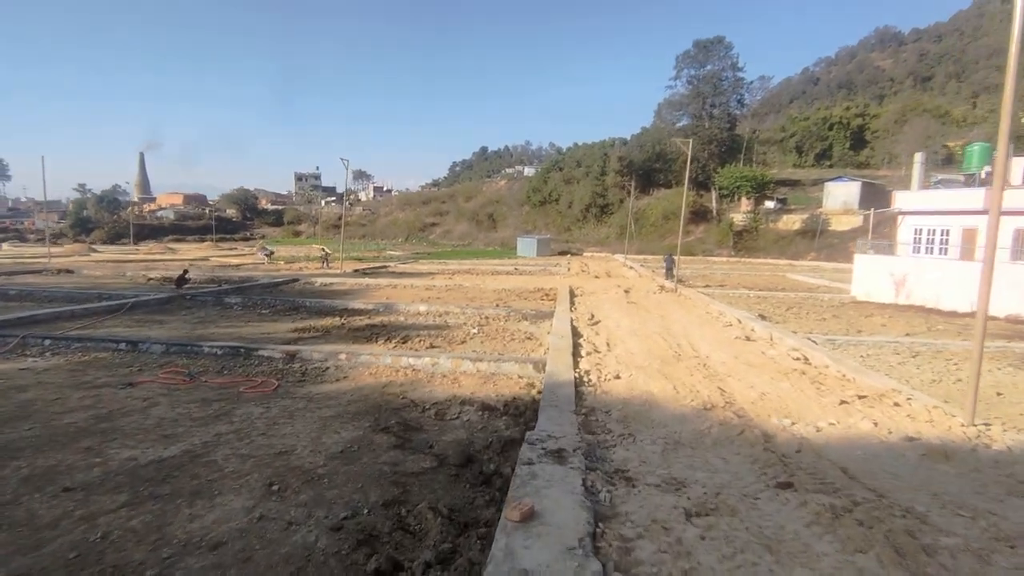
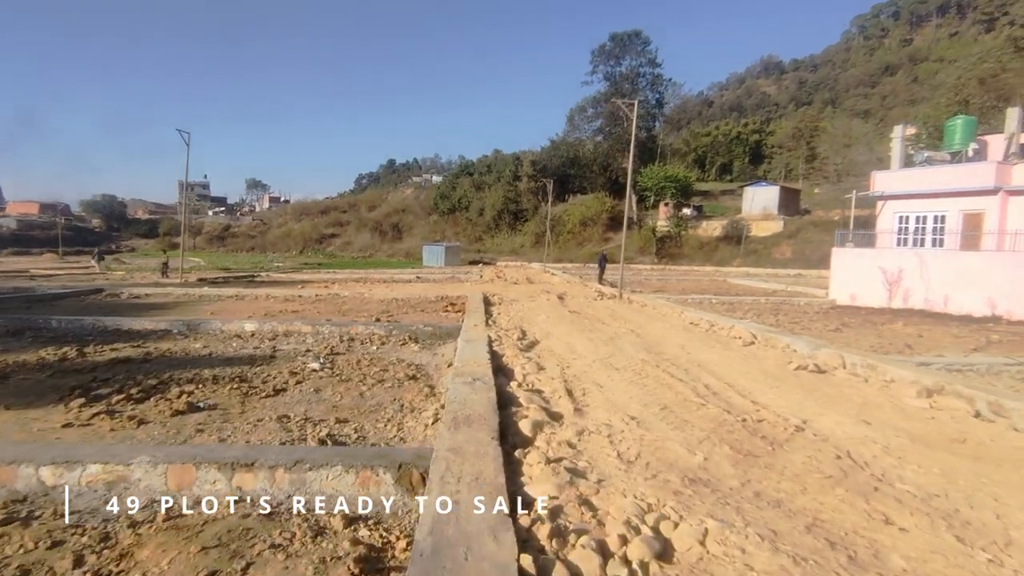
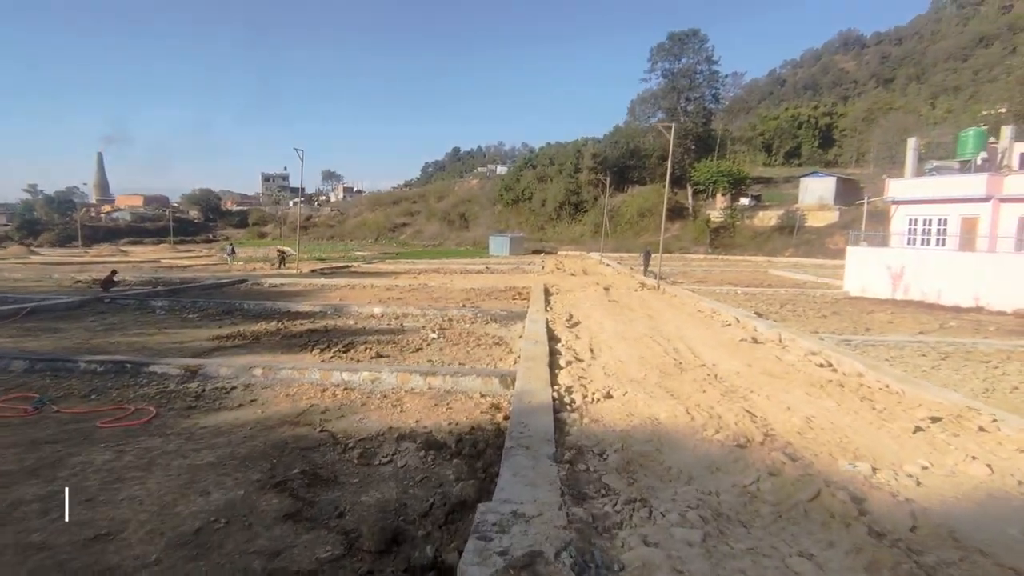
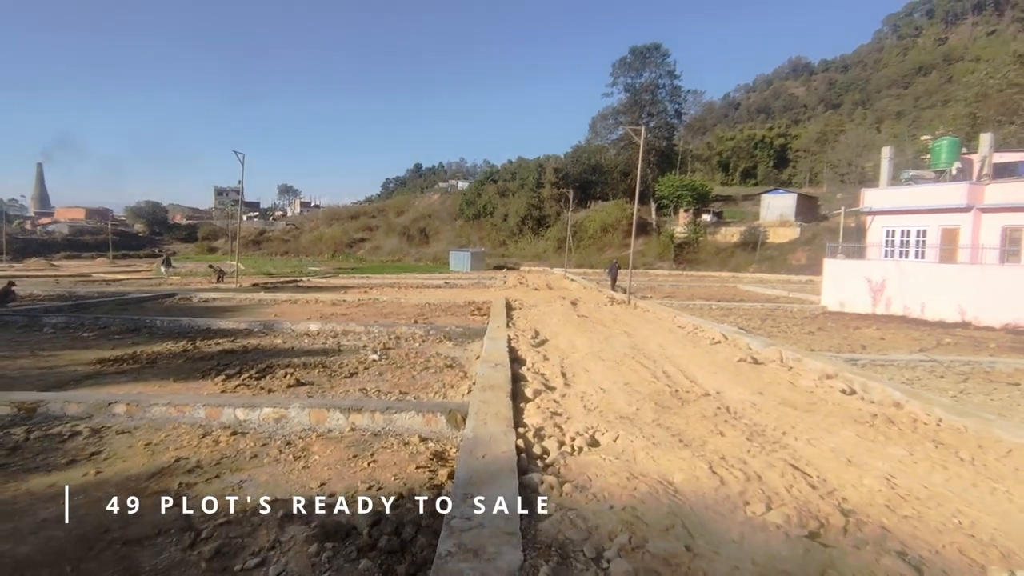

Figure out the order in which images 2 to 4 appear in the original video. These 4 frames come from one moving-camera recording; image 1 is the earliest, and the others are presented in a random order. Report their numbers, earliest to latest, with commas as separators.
3, 4, 2
